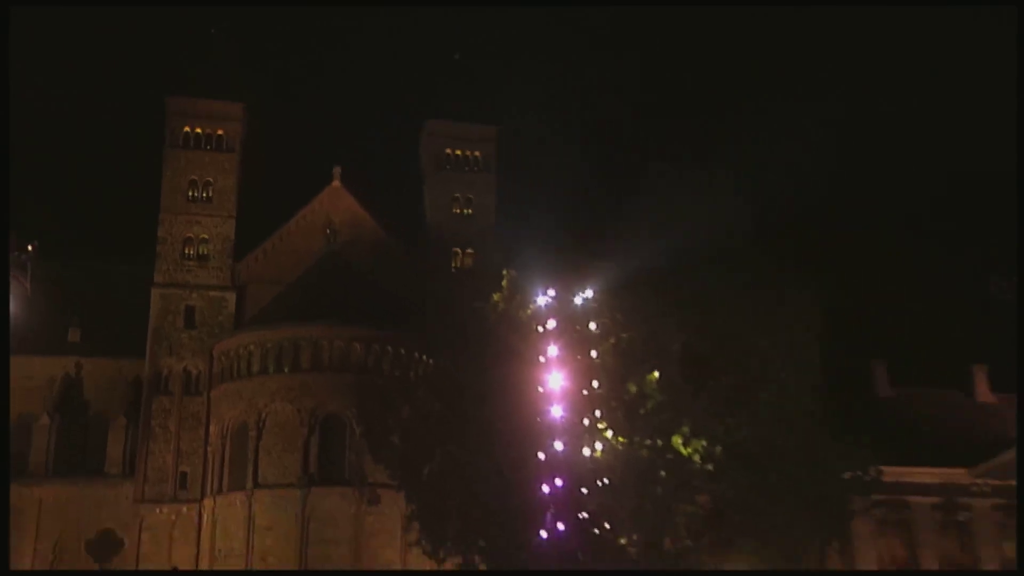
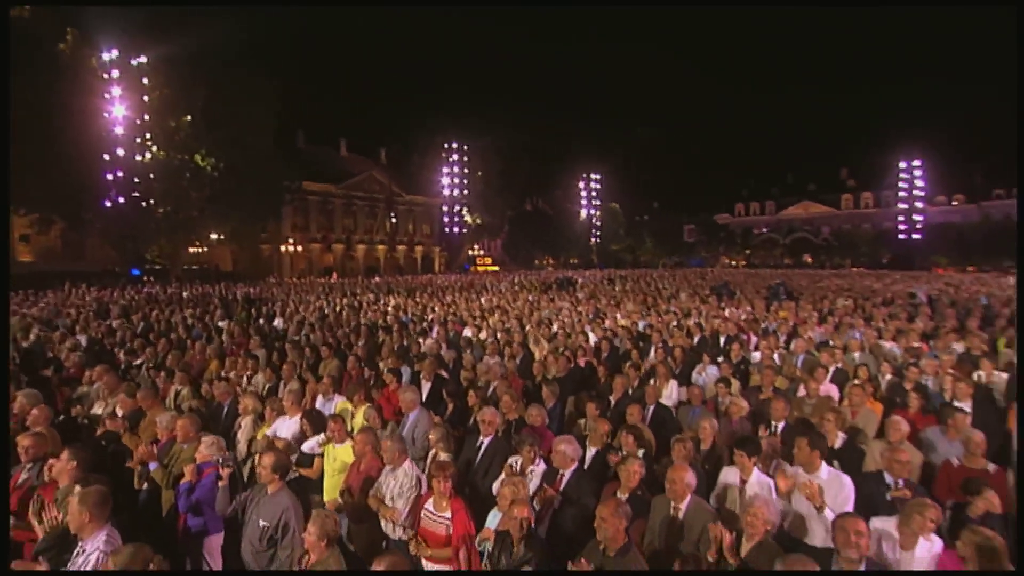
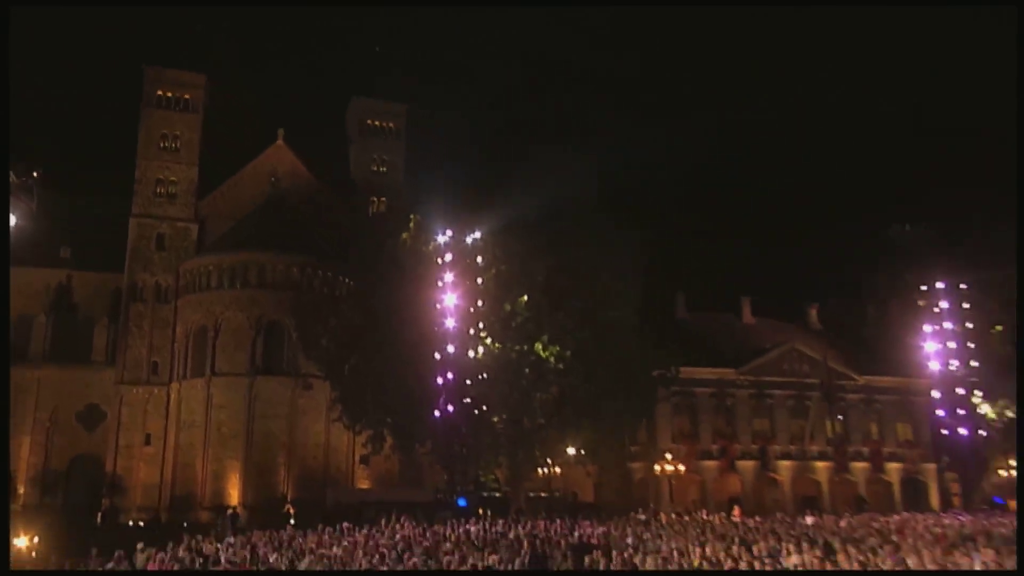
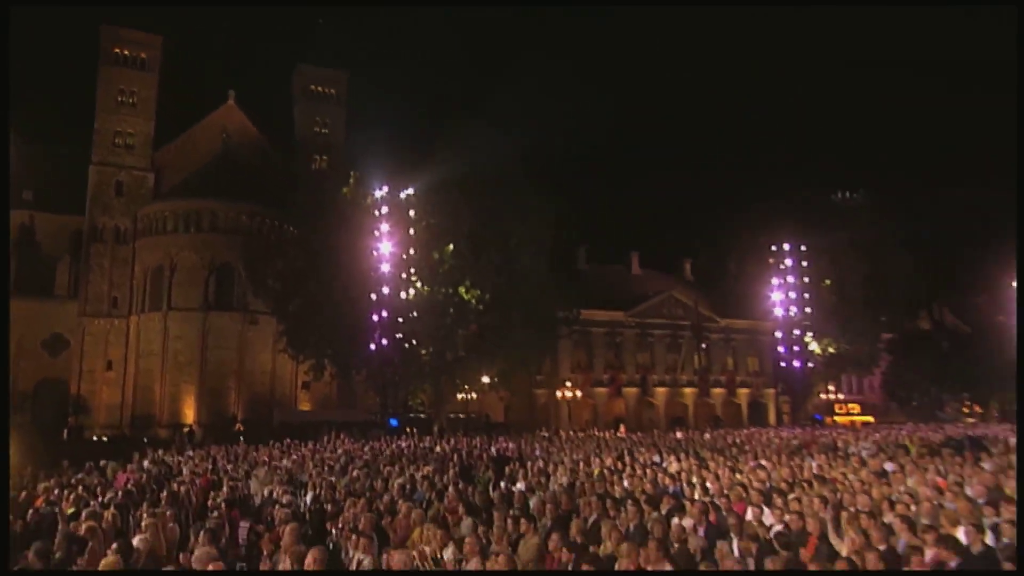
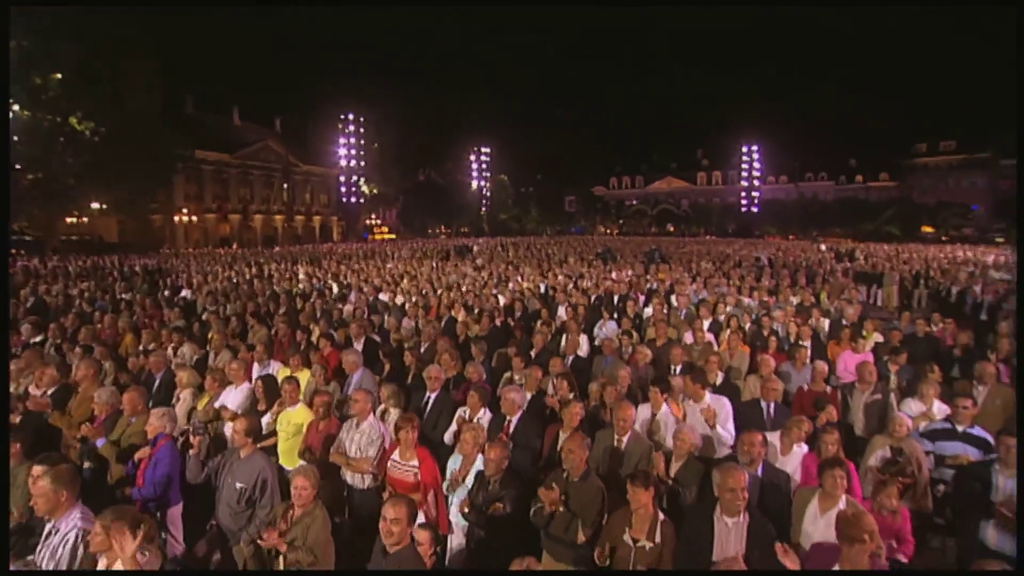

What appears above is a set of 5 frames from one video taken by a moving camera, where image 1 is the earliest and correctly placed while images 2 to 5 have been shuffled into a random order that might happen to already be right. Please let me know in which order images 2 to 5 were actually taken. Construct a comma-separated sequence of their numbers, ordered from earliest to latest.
3, 4, 2, 5
